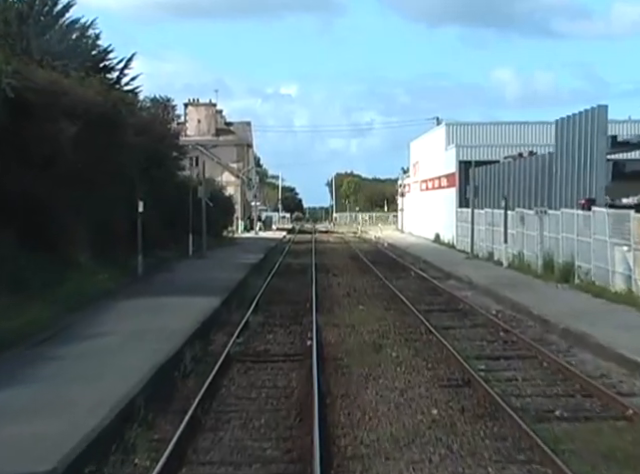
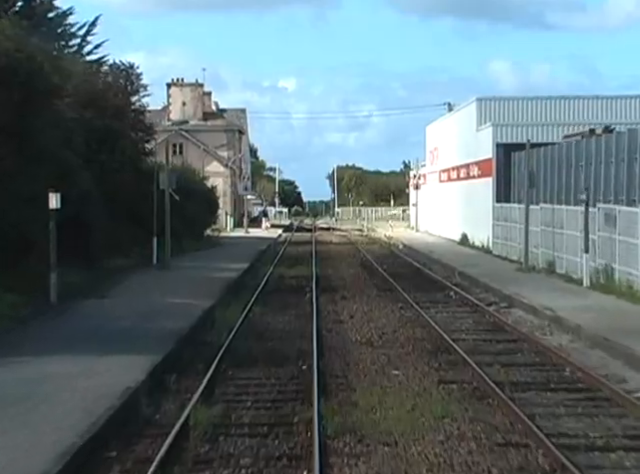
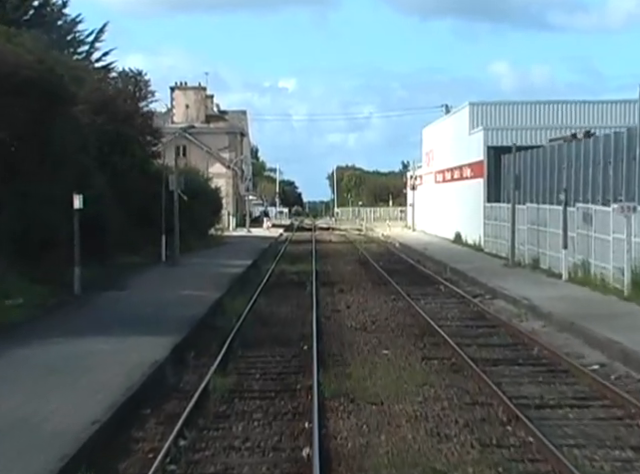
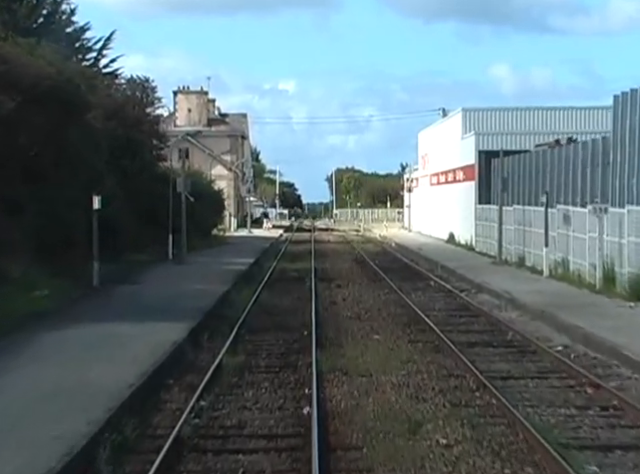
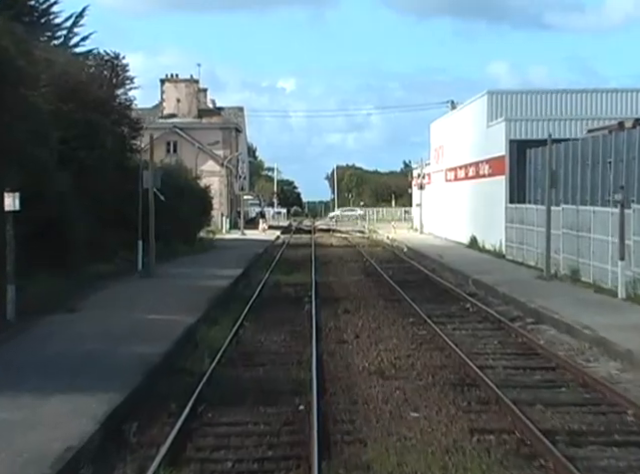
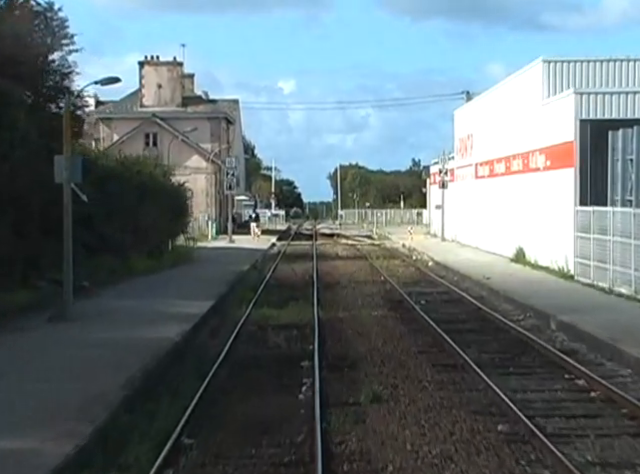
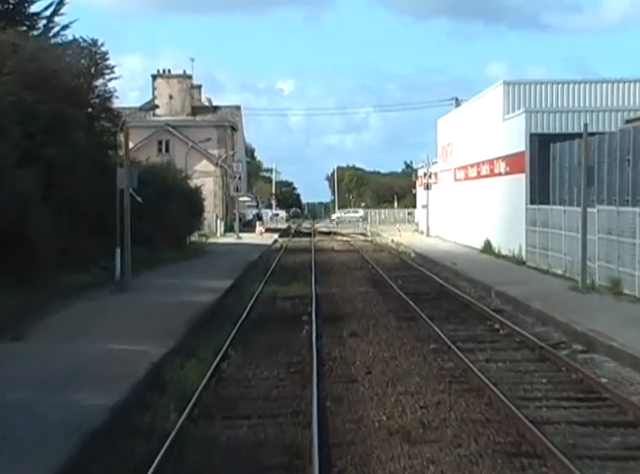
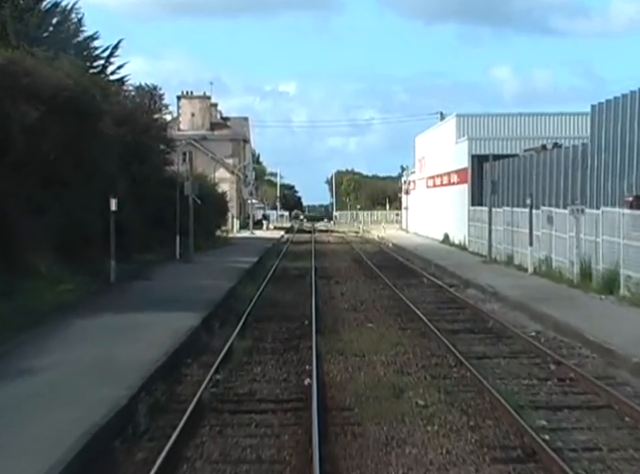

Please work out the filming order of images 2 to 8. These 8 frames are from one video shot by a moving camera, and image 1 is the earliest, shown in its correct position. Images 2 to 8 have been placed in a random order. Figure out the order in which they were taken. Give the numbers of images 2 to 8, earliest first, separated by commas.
8, 4, 3, 2, 5, 7, 6
